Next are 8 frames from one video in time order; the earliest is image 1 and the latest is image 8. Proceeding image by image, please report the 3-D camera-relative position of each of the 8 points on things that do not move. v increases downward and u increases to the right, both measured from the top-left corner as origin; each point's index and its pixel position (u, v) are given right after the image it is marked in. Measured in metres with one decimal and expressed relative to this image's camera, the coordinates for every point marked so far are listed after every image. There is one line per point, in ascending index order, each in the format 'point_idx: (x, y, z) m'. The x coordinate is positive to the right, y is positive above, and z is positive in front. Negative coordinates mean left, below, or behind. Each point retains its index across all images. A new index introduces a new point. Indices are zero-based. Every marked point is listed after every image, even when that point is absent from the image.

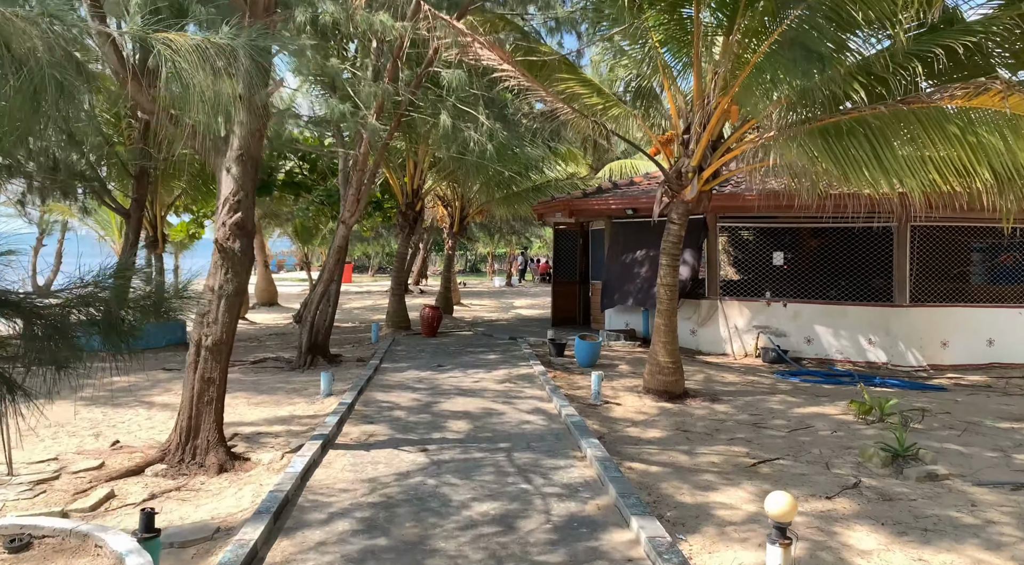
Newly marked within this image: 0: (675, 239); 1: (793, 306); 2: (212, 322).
0: (+2.0, +0.5, +8.7) m
1: (+4.7, -0.4, +11.9) m
2: (-2.4, -0.3, +5.6) m
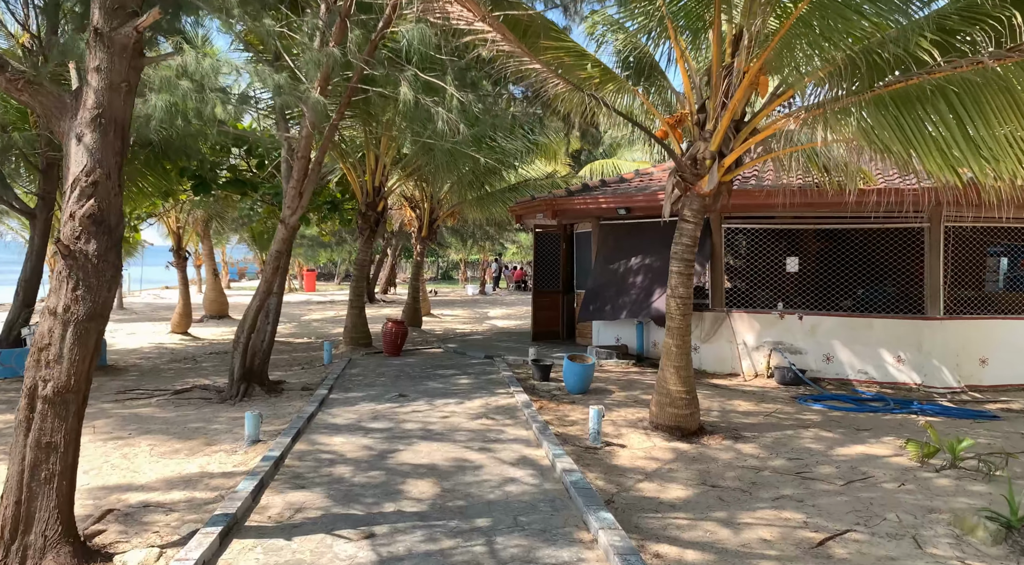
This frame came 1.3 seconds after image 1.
0: (+1.8, +0.4, +7.1) m
1: (+4.3, -0.5, +10.4) m
2: (-2.5, -0.4, +3.8) m
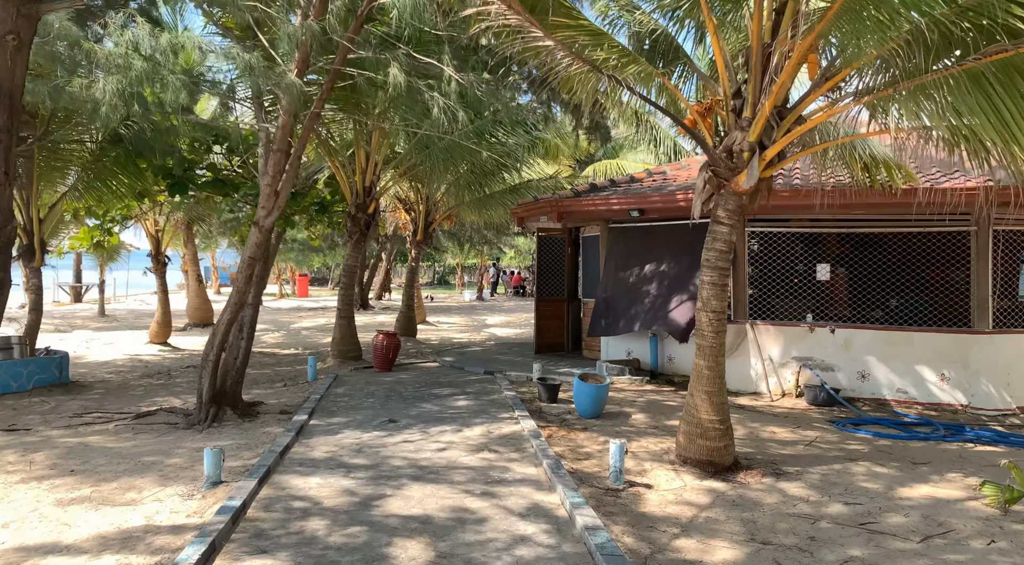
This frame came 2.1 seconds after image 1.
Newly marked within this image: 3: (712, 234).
0: (+1.9, +0.3, +6.2) m
1: (+4.4, -0.7, +9.4) m
2: (-2.4, -0.5, +2.8) m
3: (+1.8, +0.4, +6.2) m
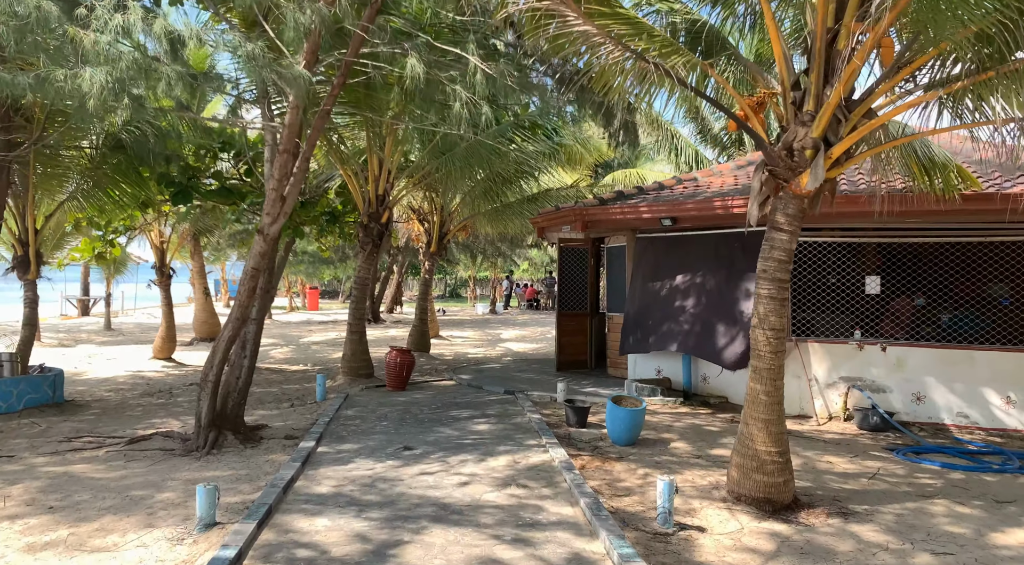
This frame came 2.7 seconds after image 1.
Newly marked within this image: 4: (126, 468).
0: (+2.1, +0.2, +5.5) m
1: (+4.7, -0.8, +8.6) m
2: (-2.2, -0.5, +2.2) m
3: (+2.0, +0.3, +5.5) m
4: (-3.5, -1.7, +6.5) m
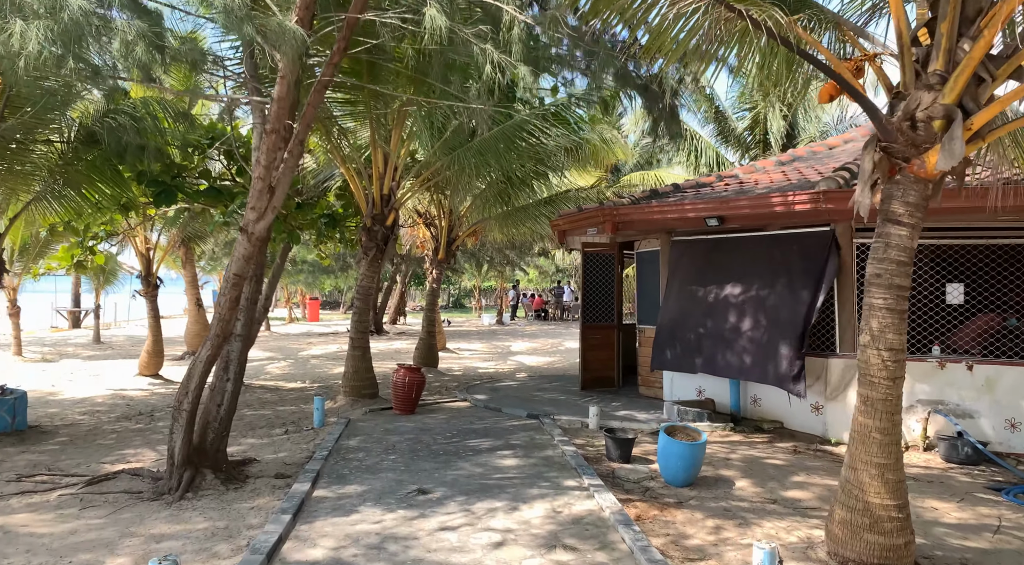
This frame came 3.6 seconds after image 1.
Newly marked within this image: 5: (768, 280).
0: (+2.4, +0.2, +4.3) m
1: (+5.0, -0.9, +7.5) m
2: (-1.9, -0.6, +1.0) m
3: (+2.3, +0.3, +4.4) m
4: (-3.3, -1.8, +5.3) m
5: (+3.0, 0.0, +8.3) m
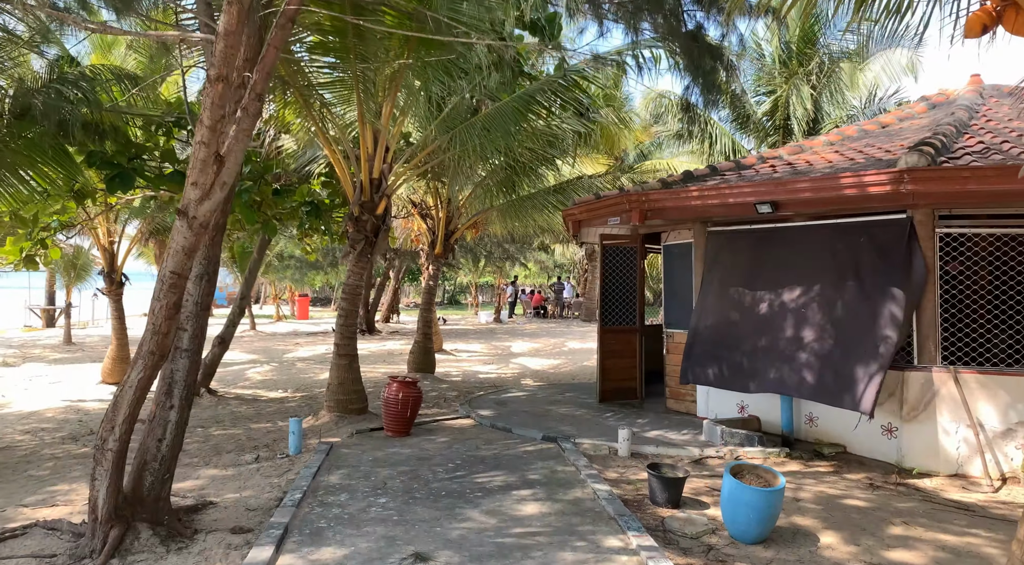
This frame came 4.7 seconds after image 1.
0: (+2.6, +0.2, +3.0) m
1: (+5.1, -0.9, +6.1) m
2: (-1.7, -0.6, -0.4) m
3: (+2.5, +0.3, +3.0) m
4: (-3.1, -1.8, +4.0) m
5: (+3.1, +0.1, +7.0) m
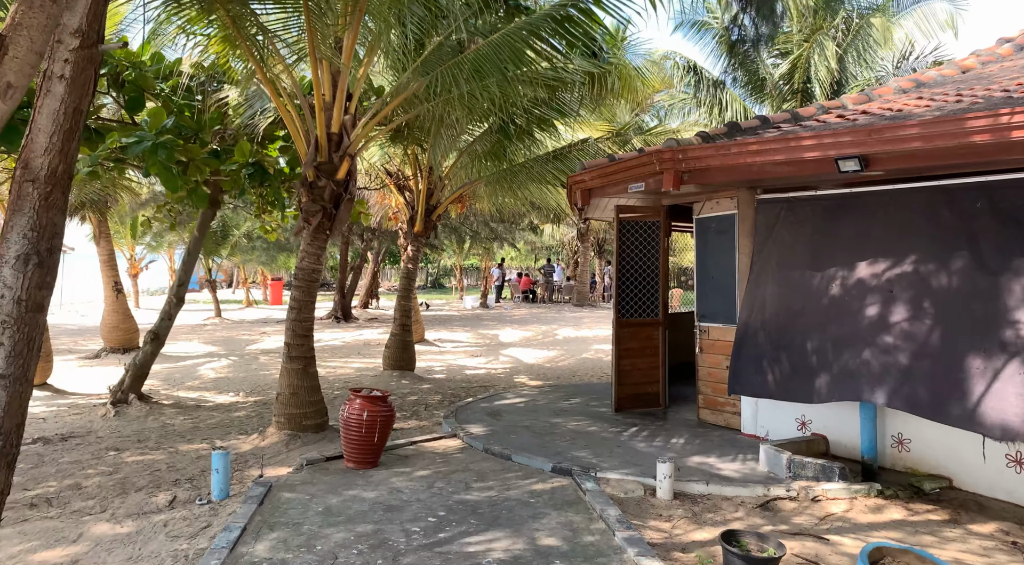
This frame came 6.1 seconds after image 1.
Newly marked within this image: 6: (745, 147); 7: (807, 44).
0: (+2.7, +0.2, +1.2) m
1: (+5.1, -0.8, +4.5) m
2: (-1.5, -0.7, -2.2) m
3: (+2.6, +0.3, +1.2) m
4: (-3.0, -1.7, +2.1) m
5: (+3.1, +0.2, +5.2) m
6: (+1.9, +1.1, +5.7) m
7: (+6.2, +5.0, +14.9) m
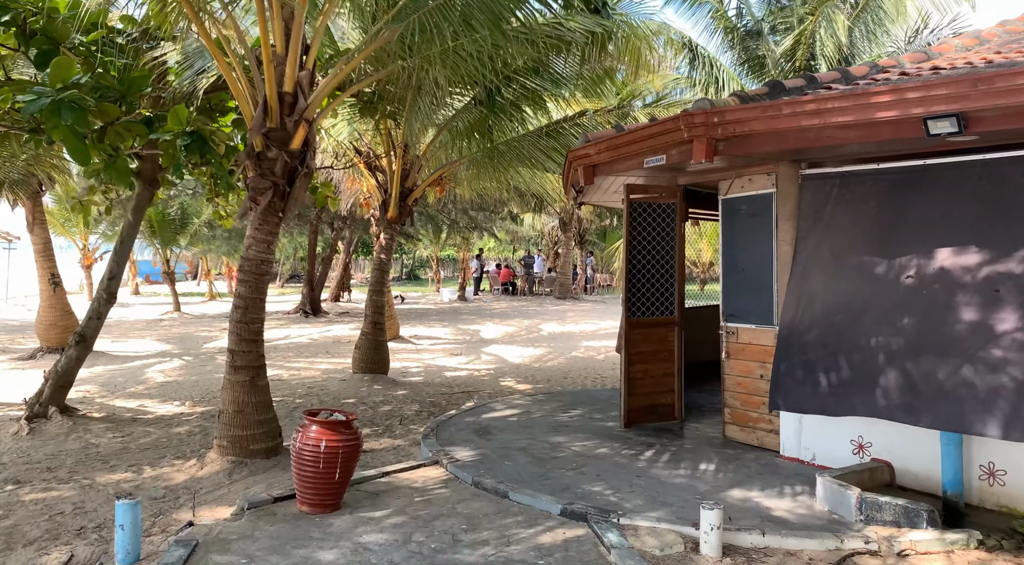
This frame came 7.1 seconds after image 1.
0: (+2.8, +0.2, +0.1) m
1: (+5.2, -0.7, +3.4) m
2: (-1.3, -0.7, -3.5) m
3: (+2.7, +0.3, +0.1) m
4: (-2.9, -1.7, +0.8) m
5: (+3.1, +0.2, +4.1) m
6: (+1.9, +1.1, +4.5) m
7: (+5.9, +5.2, +13.9) m
